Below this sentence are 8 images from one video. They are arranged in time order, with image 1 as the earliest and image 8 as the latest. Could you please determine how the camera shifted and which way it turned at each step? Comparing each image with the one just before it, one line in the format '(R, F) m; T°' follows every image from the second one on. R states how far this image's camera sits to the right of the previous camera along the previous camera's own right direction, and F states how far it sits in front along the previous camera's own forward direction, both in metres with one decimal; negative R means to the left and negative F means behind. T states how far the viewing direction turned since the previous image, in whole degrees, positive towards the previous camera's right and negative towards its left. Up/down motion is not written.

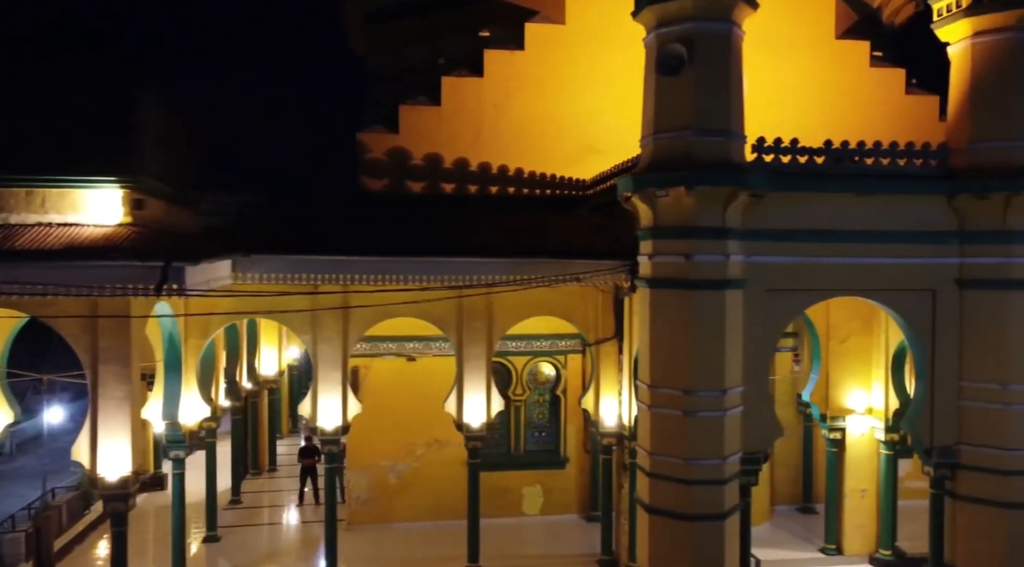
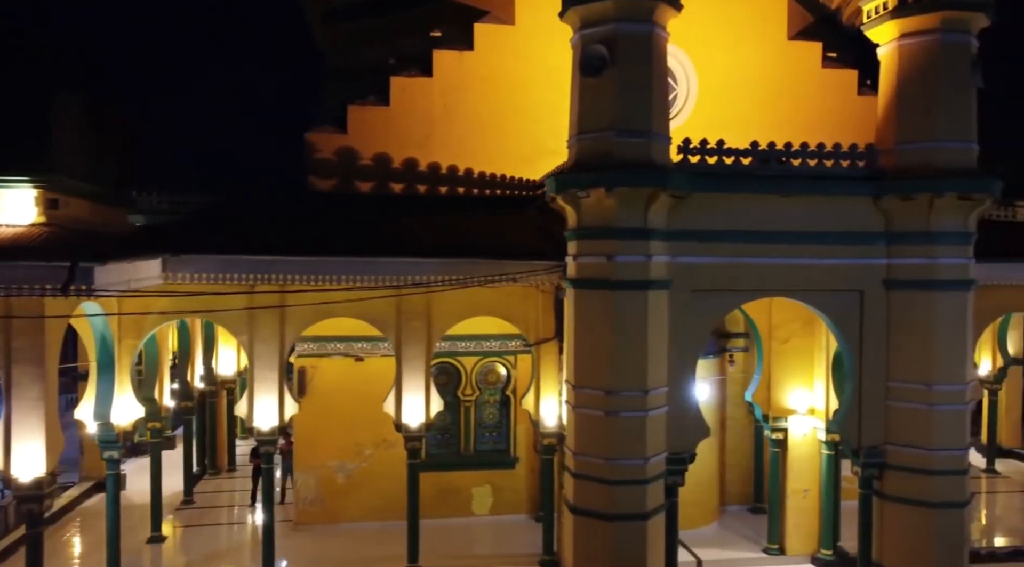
(+0.7, 0.0) m; 0°
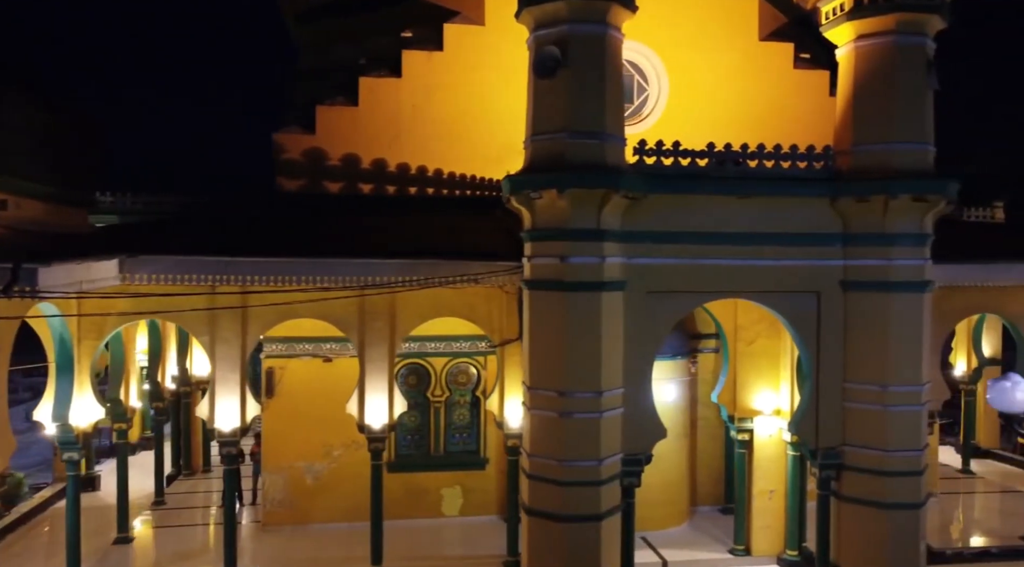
(+0.4, 0.0) m; 0°
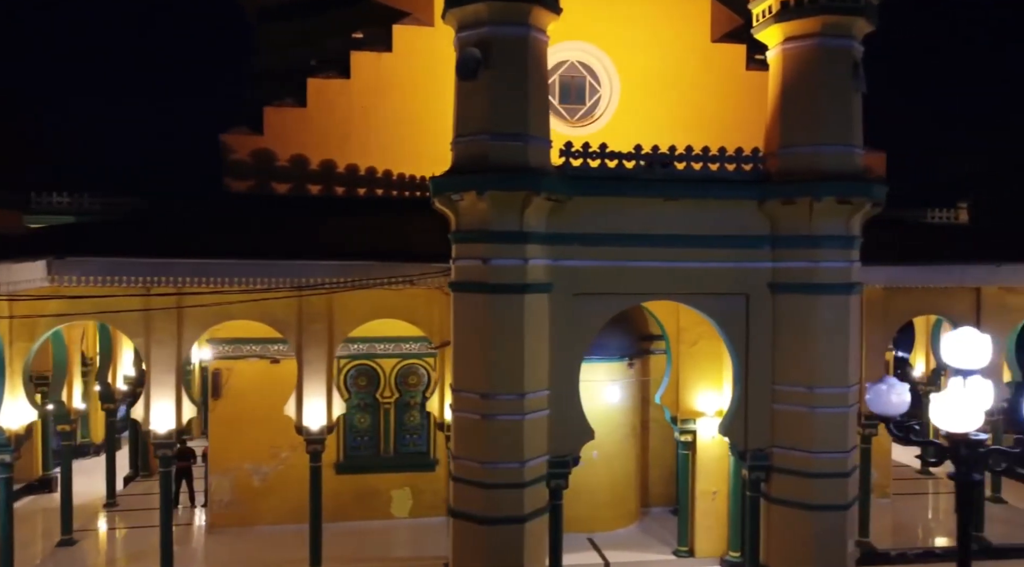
(+0.7, 0.0) m; 0°
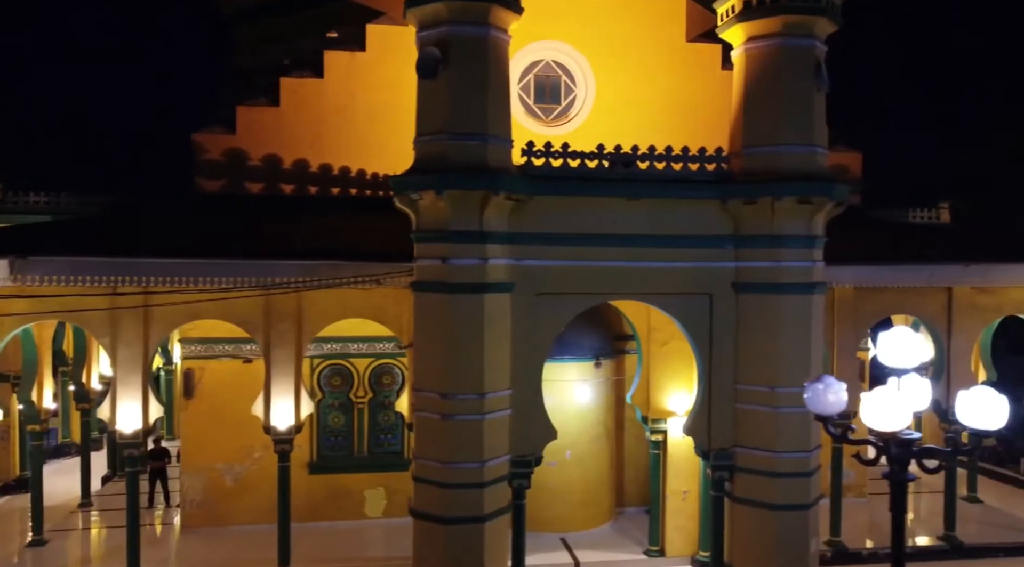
(+0.3, 0.0) m; 0°
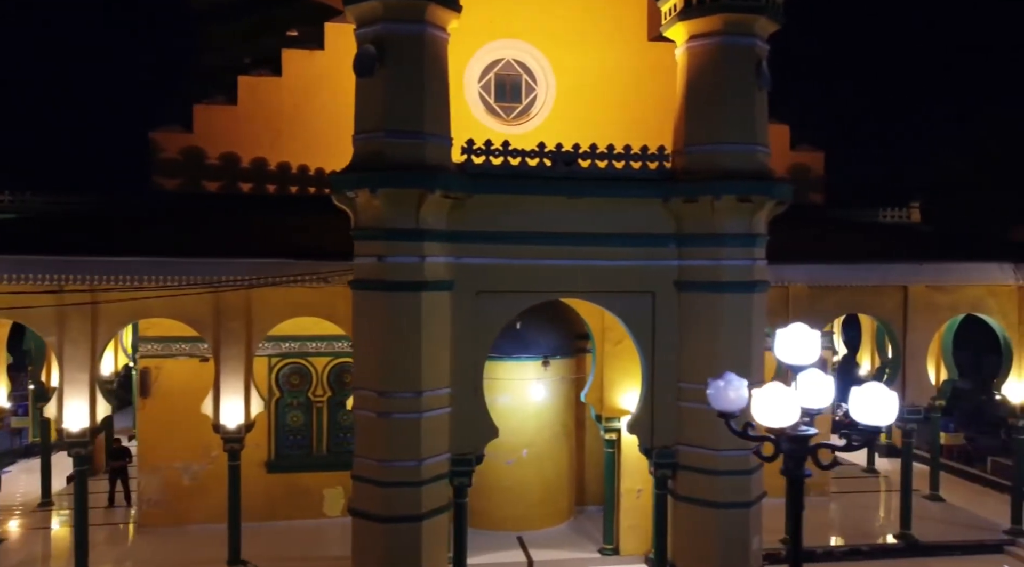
(+0.5, 0.0) m; 0°
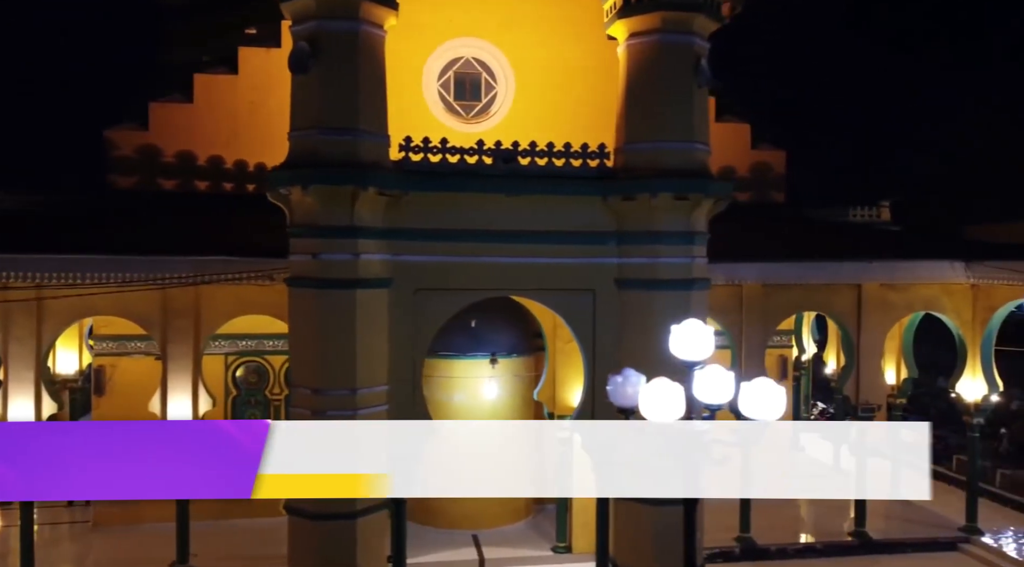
(+0.6, 0.0) m; 0°
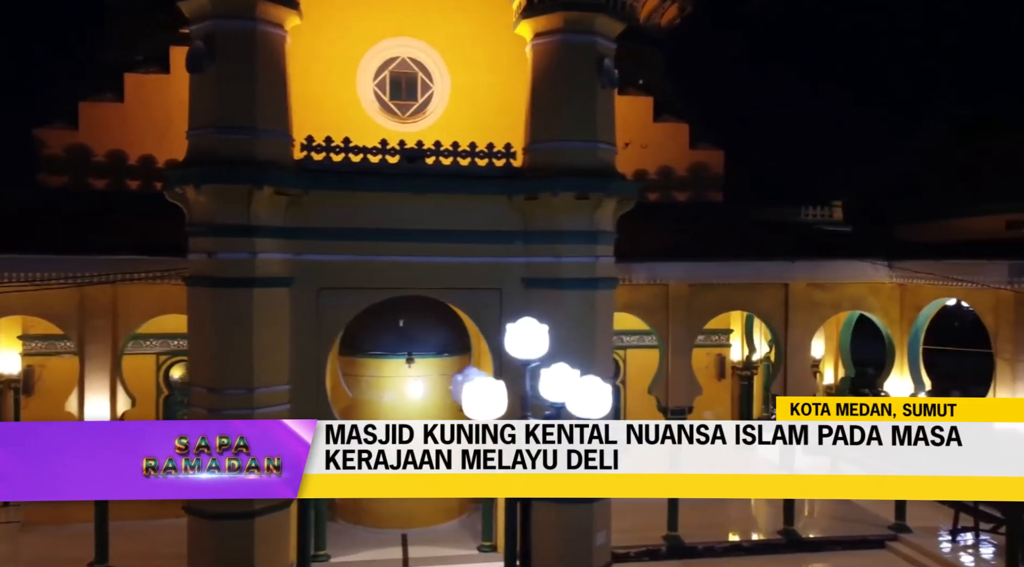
(+0.9, 0.0) m; +1°
